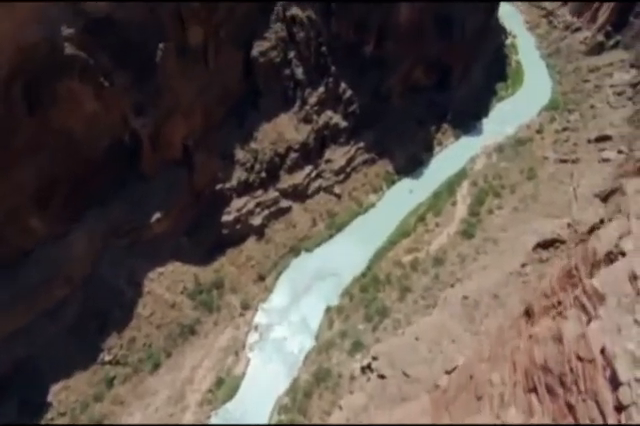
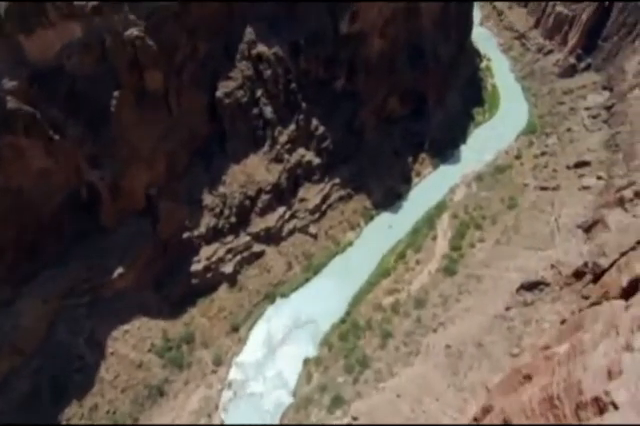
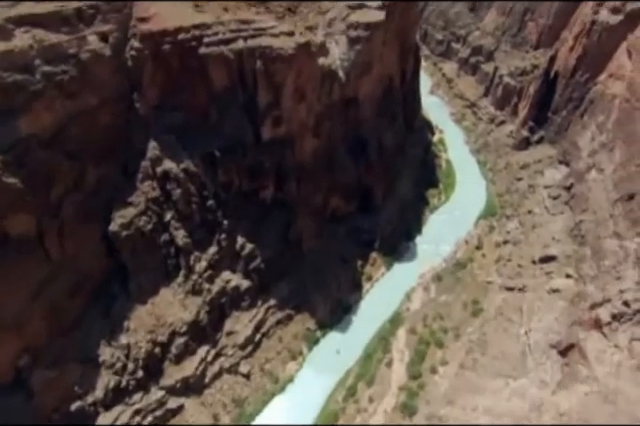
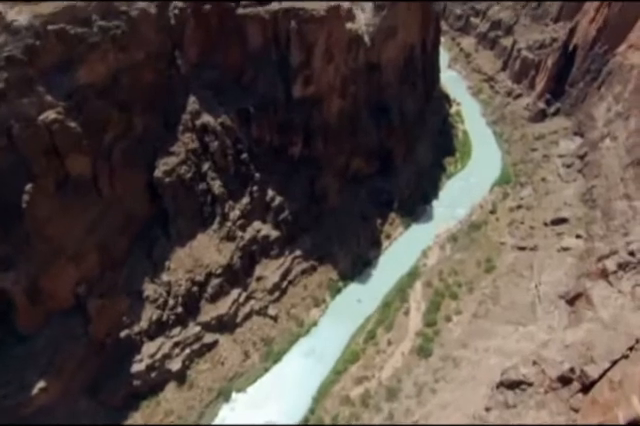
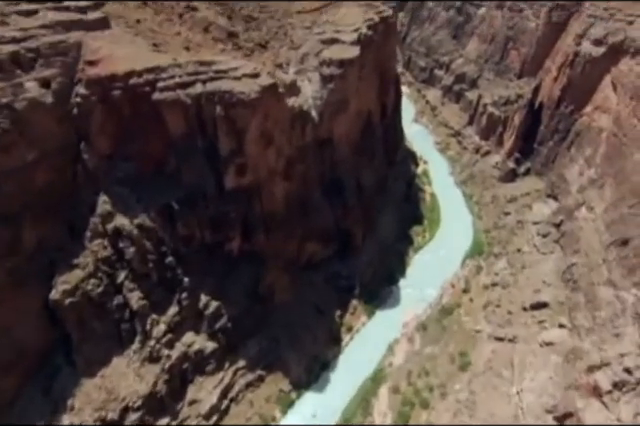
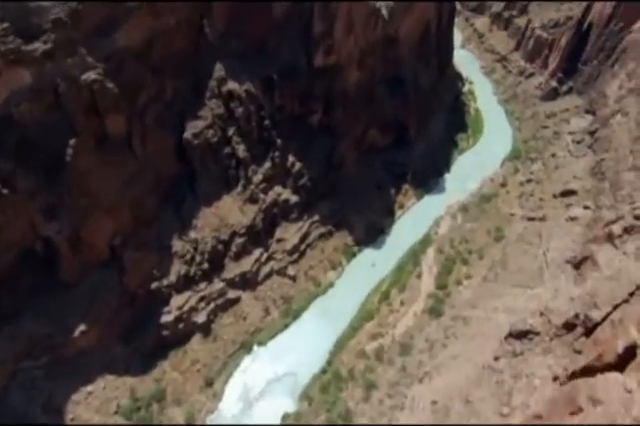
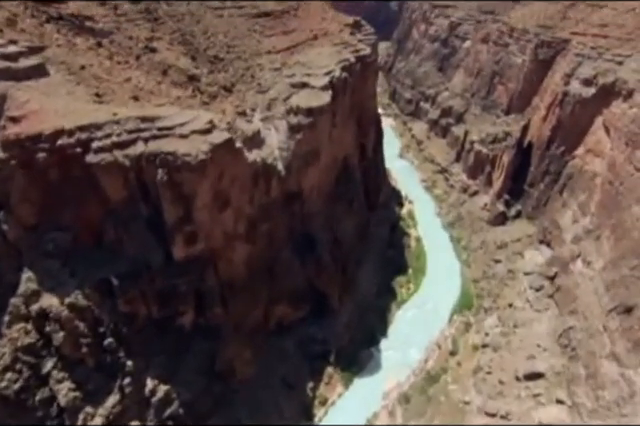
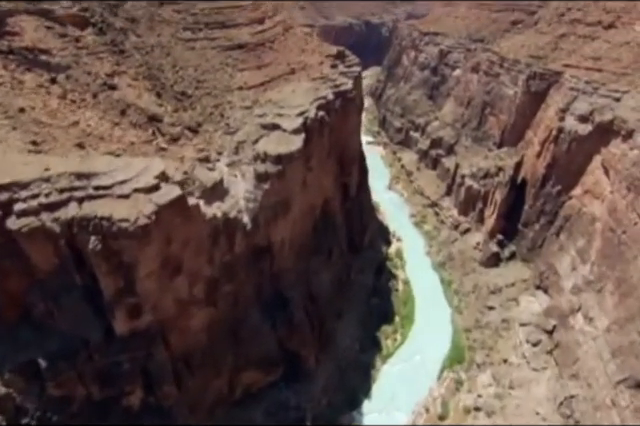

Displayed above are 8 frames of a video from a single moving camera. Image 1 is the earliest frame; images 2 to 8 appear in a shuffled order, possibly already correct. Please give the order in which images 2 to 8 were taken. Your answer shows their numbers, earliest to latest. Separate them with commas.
2, 6, 4, 3, 5, 7, 8
